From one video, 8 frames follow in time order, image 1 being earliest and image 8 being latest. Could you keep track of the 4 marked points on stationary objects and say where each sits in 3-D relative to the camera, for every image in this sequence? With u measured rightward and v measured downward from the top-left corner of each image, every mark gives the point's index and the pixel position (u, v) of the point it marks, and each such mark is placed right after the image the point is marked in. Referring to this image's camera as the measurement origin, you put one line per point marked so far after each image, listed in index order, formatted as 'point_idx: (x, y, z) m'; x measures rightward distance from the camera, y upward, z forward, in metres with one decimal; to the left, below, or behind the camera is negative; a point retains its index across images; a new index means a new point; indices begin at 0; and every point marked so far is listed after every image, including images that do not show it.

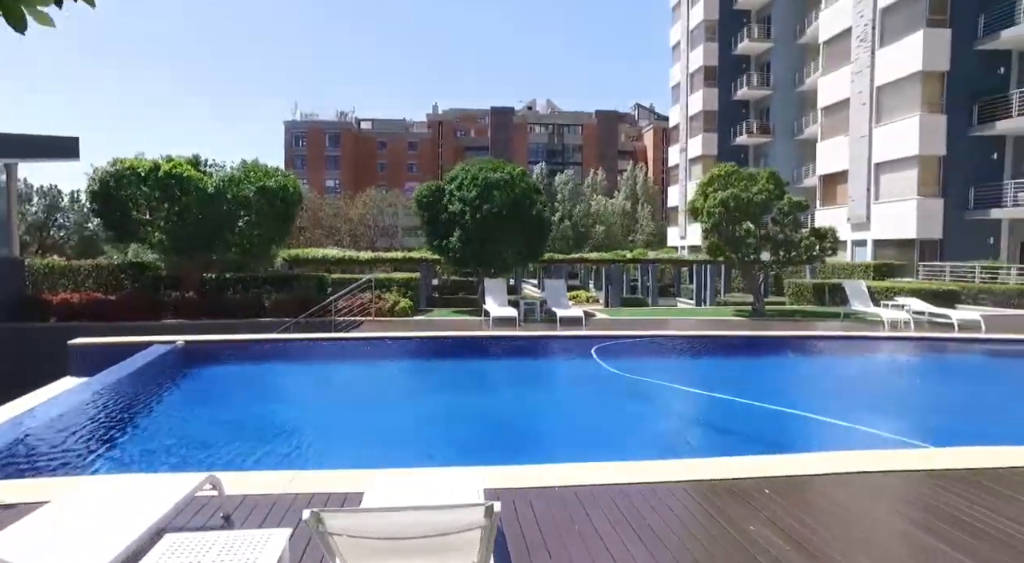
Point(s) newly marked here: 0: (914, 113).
0: (+11.7, +4.9, +18.8) m
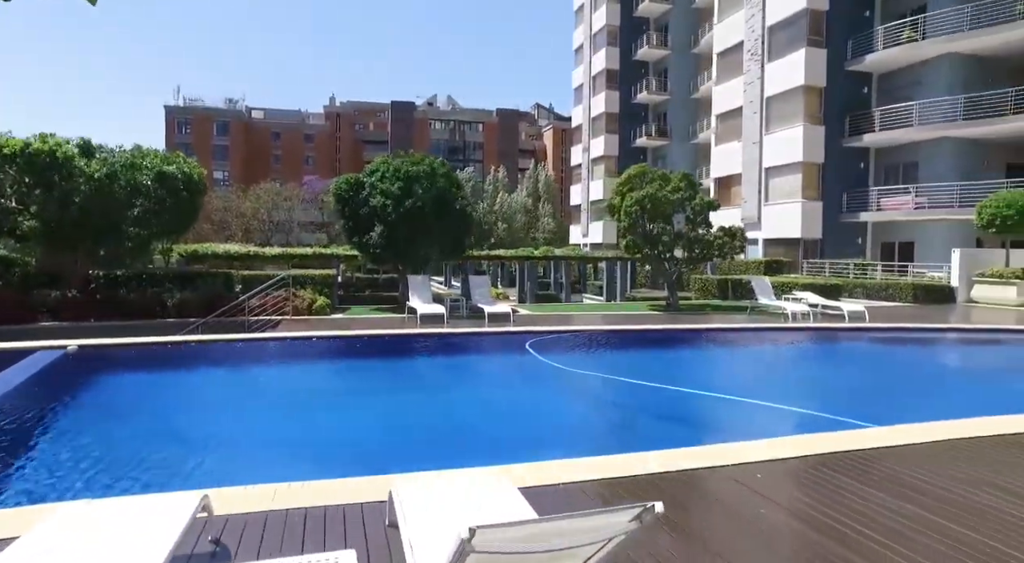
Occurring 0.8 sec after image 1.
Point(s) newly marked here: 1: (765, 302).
0: (+9.1, +5.0, +20.6) m
1: (+6.5, -0.5, +16.2) m
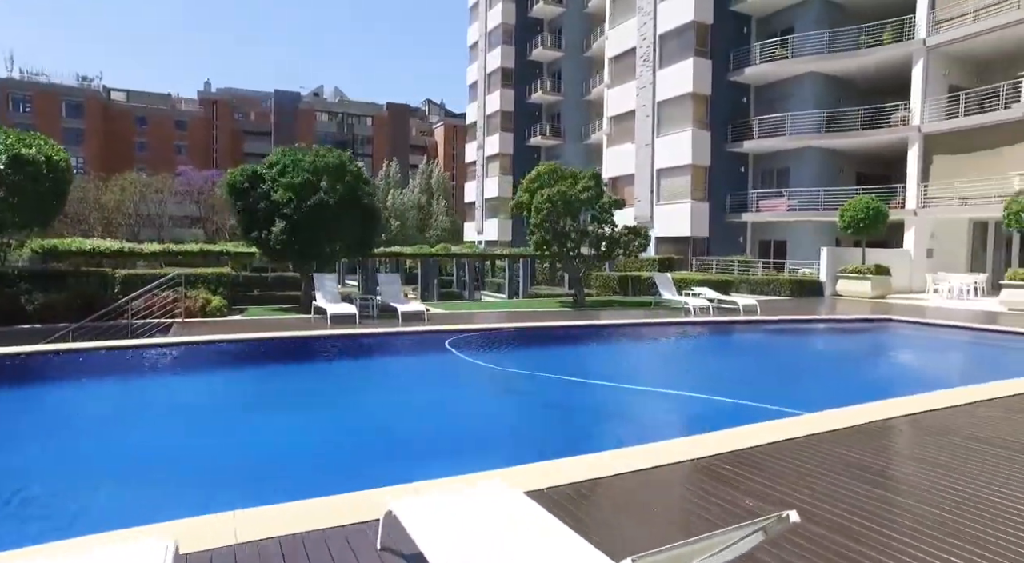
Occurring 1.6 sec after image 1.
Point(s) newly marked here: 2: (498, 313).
0: (+5.9, +5.2, +21.8) m
1: (+4.2, -0.4, +17.0) m
2: (-0.1, -0.8, +16.6) m
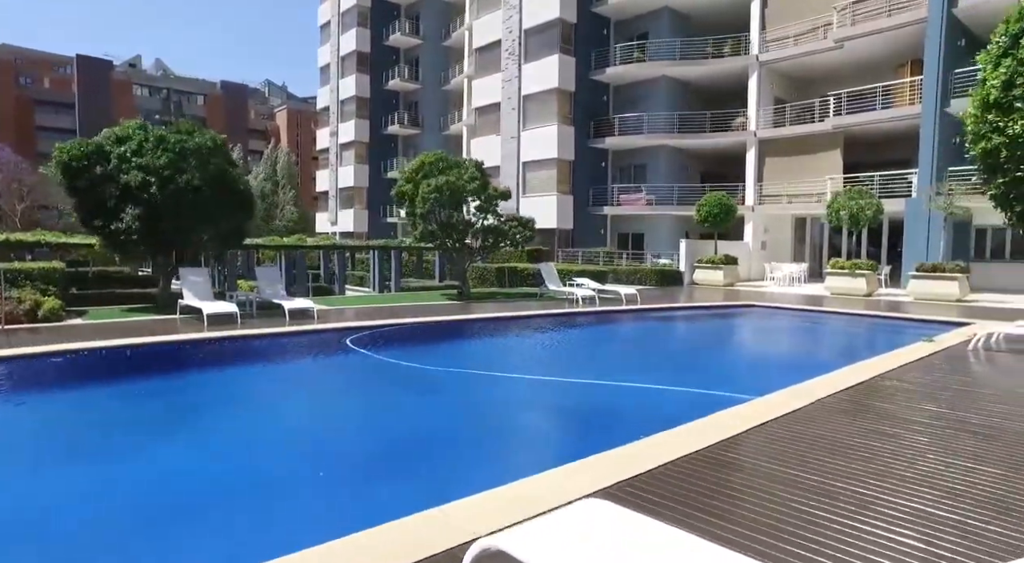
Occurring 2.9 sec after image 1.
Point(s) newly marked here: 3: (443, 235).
0: (+1.4, +5.5, +22.4) m
1: (+1.1, -0.2, +17.4) m
2: (-3.0, -0.6, +15.9) m
3: (-1.7, +1.2, +16.2) m
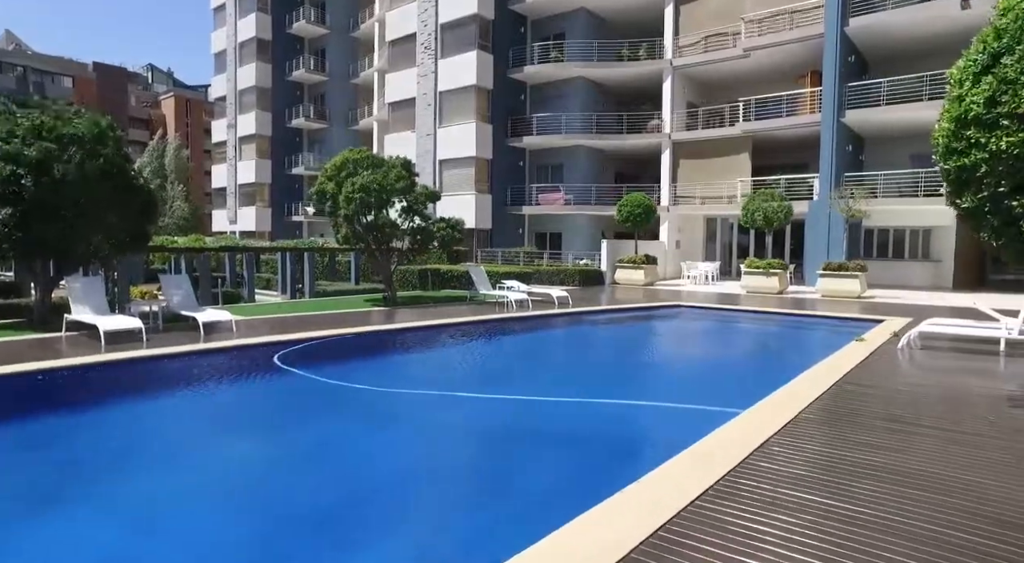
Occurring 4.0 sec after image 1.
0: (-1.4, +5.4, +21.9) m
1: (-0.8, -0.3, +17.0) m
2: (-4.5, -0.8, +14.8) m
3: (-3.3, +1.0, +15.3) m
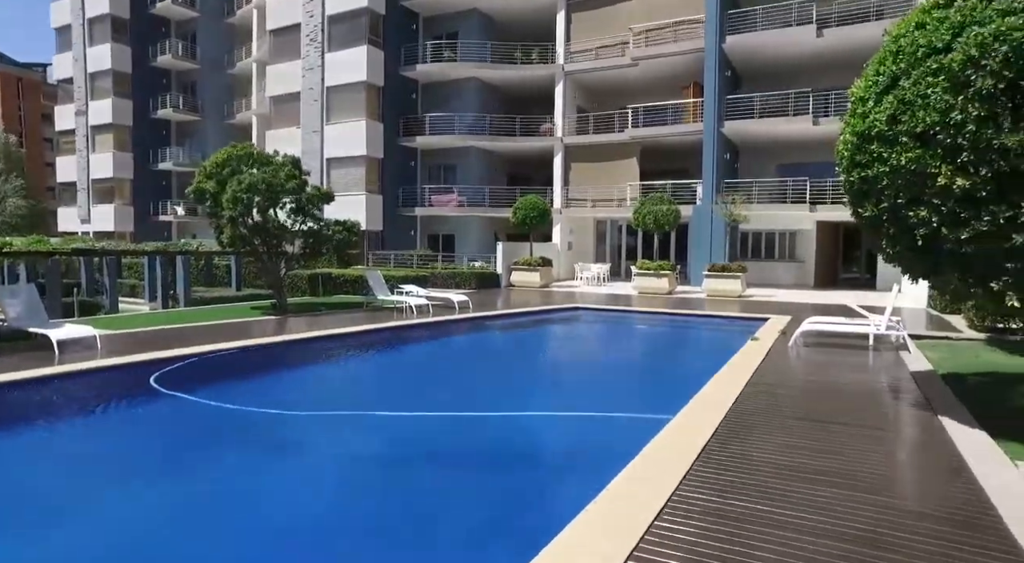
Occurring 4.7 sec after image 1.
0: (-4.8, +5.3, +21.0) m
1: (-3.3, -0.4, +16.3) m
2: (-6.6, -0.9, +13.4) m
3: (-5.5, +0.9, +14.1) m
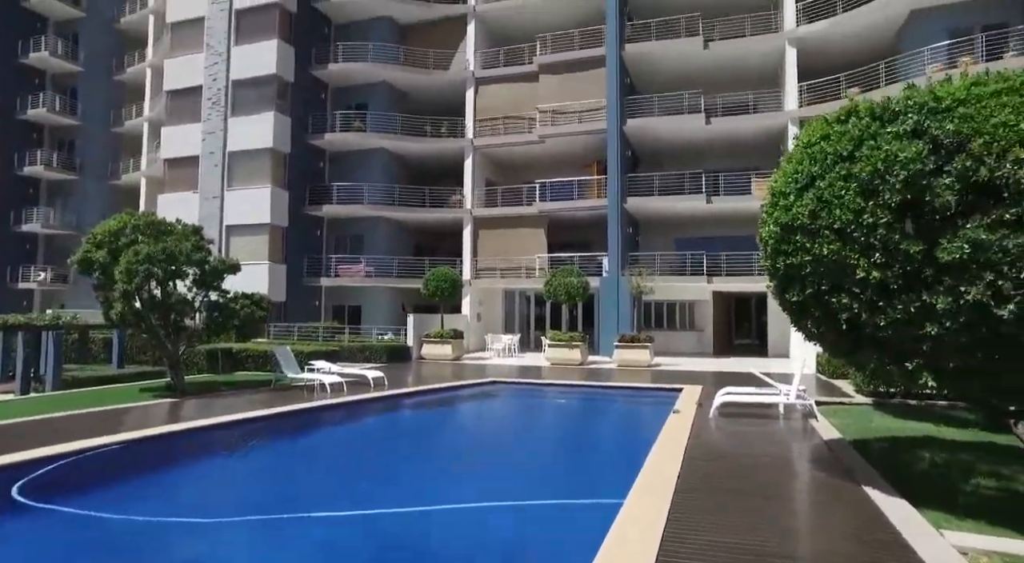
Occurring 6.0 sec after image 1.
0: (-7.6, +3.0, +20.2) m
1: (-5.3, -2.2, +15.3) m
2: (-8.0, -2.4, +11.9) m
3: (-7.1, -0.7, +12.9) m
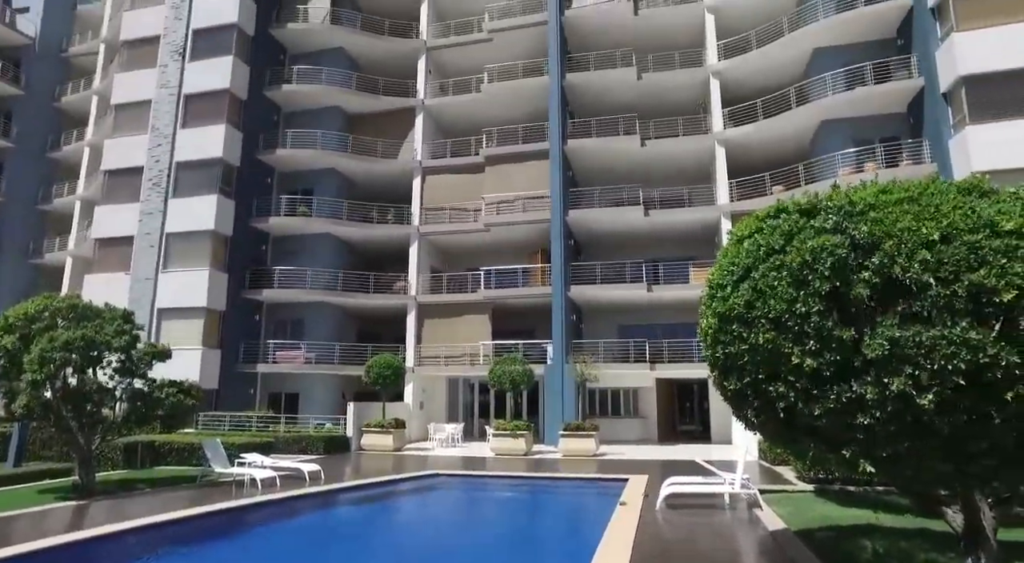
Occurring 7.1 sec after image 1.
0: (-9.3, +0.5, +19.7) m
1: (-6.5, -4.1, +14.3) m
2: (-9.0, -3.9, +10.7) m
3: (-8.2, -2.3, +12.0) m
